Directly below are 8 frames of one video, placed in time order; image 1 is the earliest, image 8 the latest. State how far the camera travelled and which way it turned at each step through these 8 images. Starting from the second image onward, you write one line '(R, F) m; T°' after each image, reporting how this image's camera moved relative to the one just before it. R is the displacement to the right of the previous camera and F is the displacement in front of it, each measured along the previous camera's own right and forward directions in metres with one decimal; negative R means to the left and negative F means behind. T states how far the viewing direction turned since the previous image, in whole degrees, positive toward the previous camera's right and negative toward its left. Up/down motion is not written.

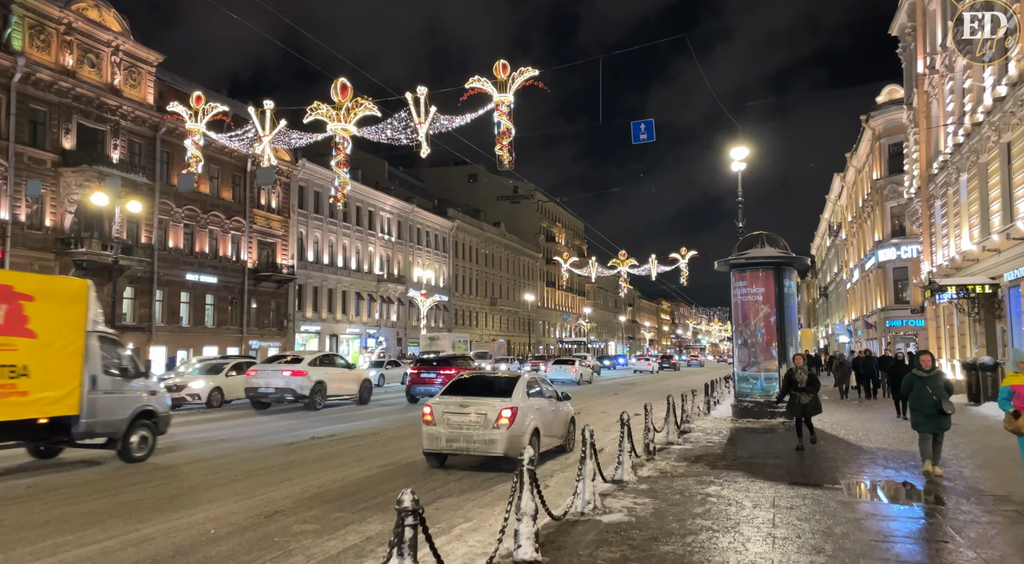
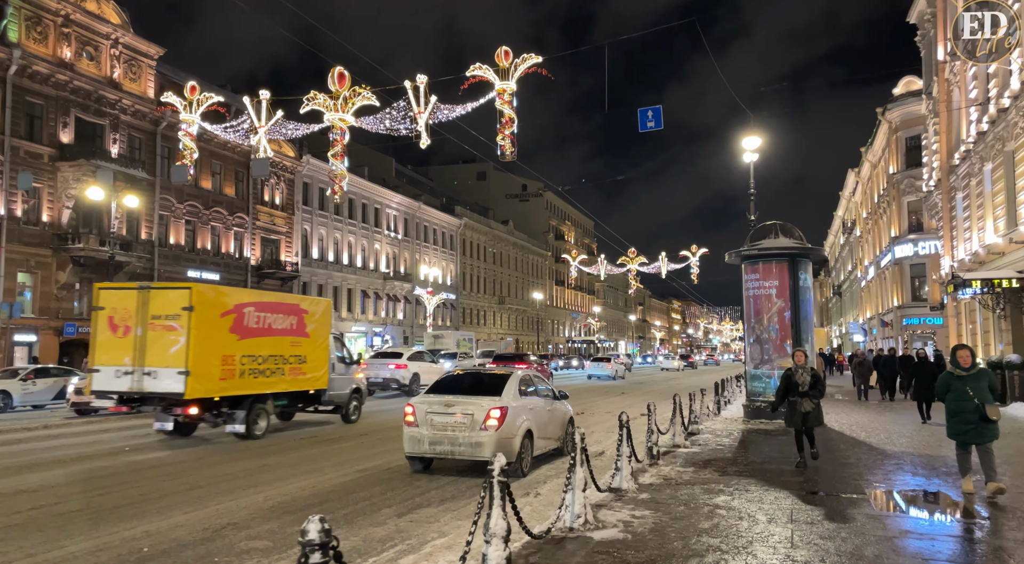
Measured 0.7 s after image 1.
(+0.3, +0.9) m; -1°
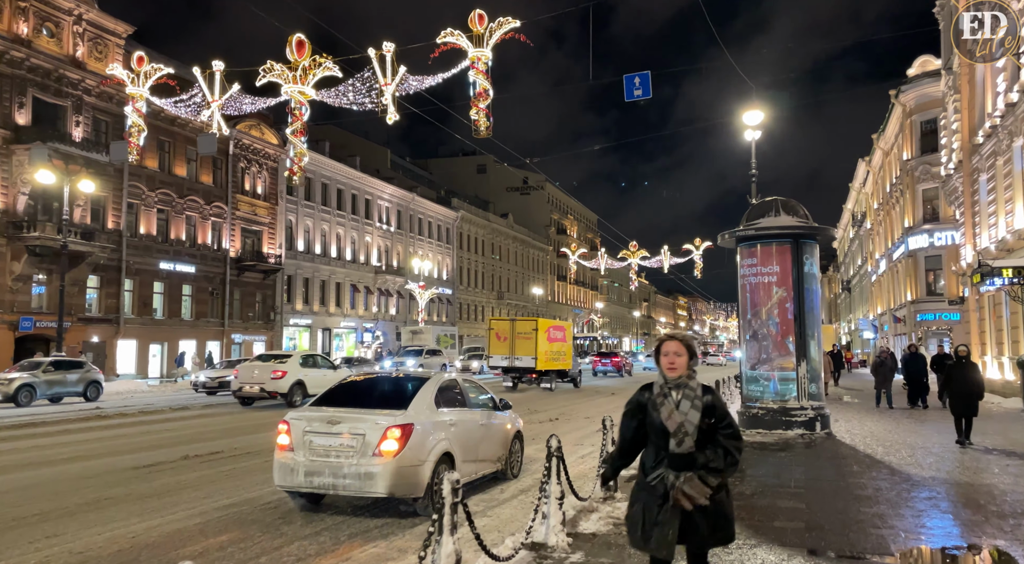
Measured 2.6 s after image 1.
(+0.9, +2.4) m; -1°
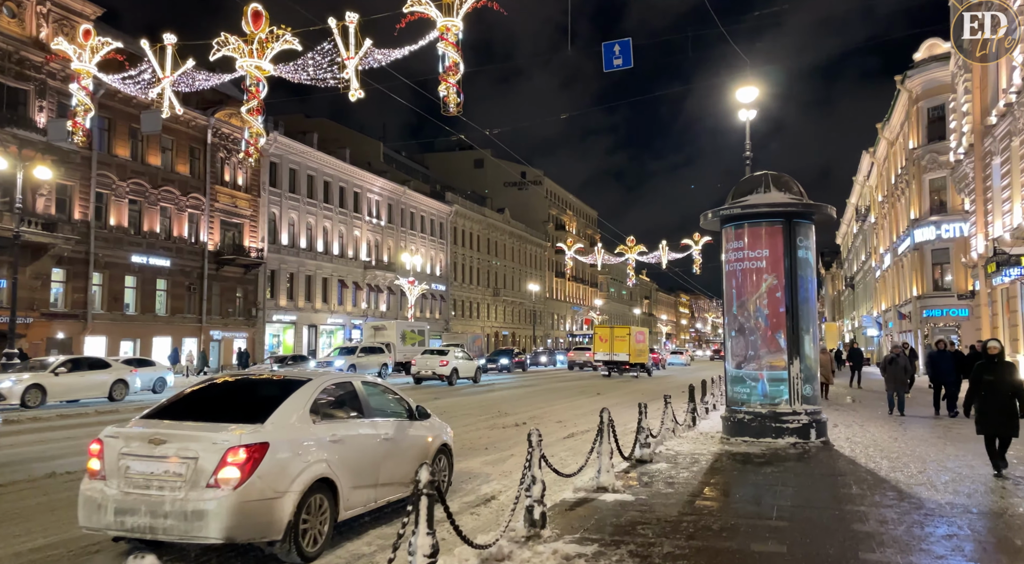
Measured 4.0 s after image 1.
(+0.8, +1.8) m; 0°
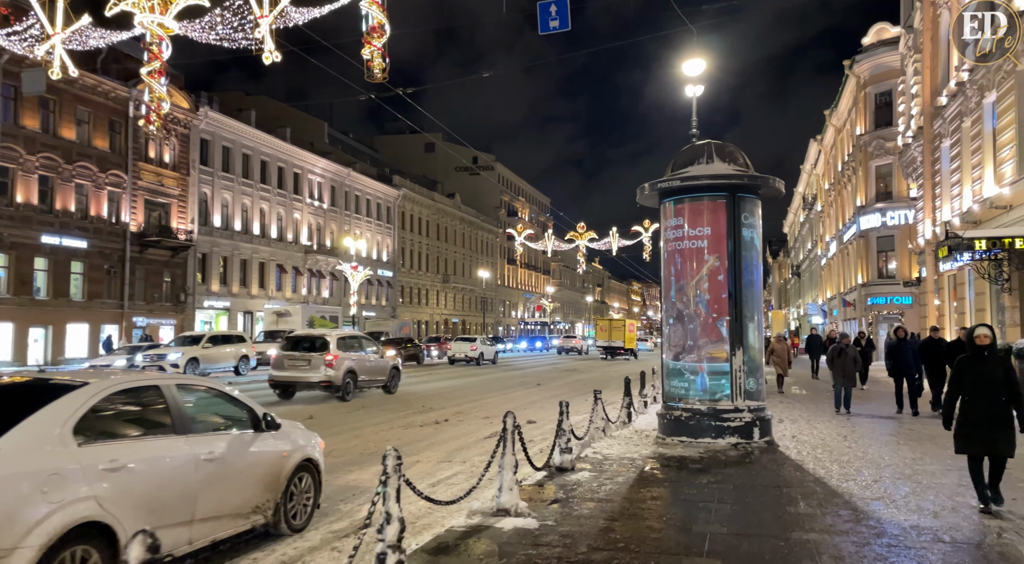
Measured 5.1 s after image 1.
(+0.6, +1.5) m; +3°
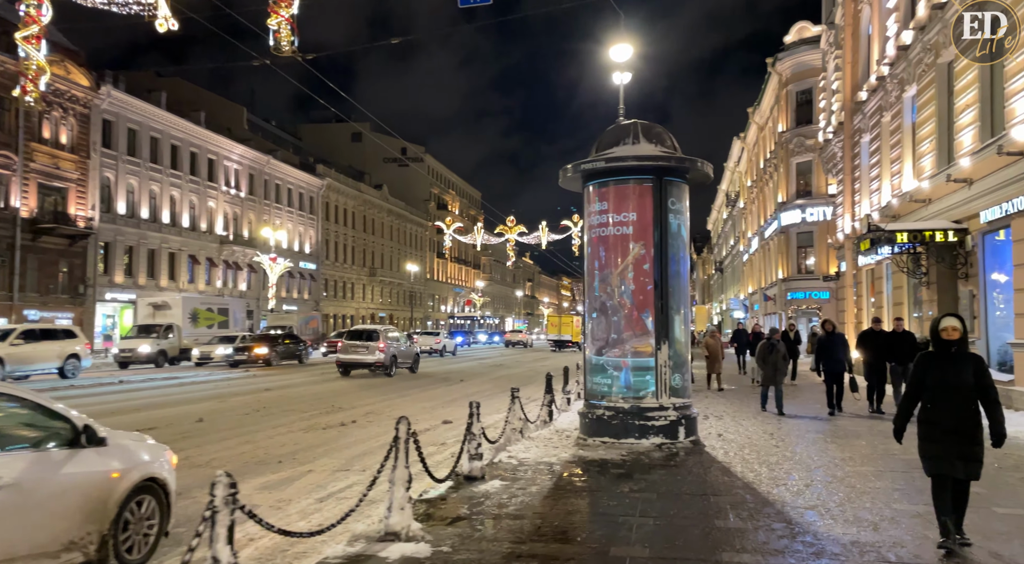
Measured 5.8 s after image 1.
(+0.3, +0.9) m; +5°
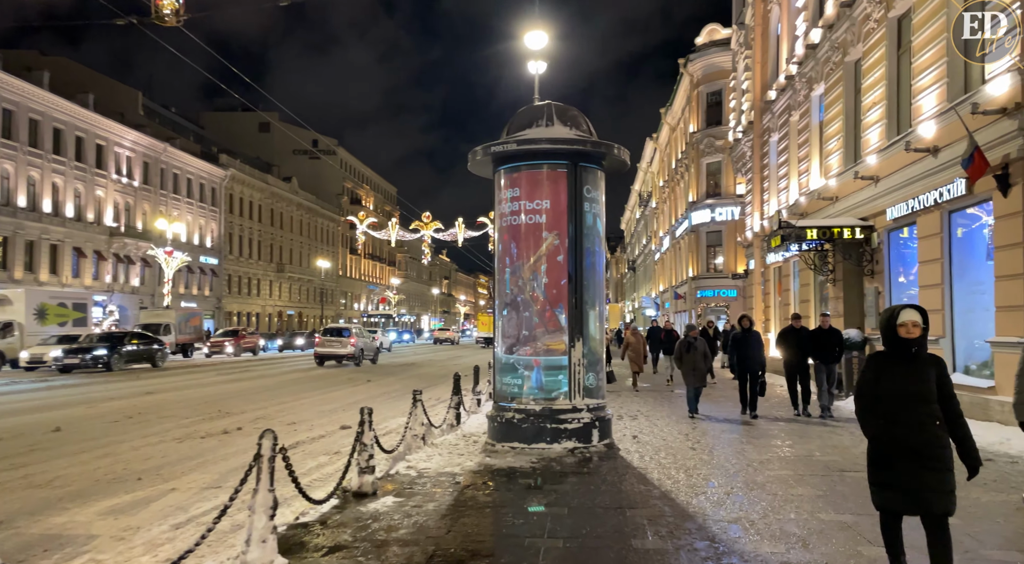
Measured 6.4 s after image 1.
(+0.2, +0.8) m; +6°
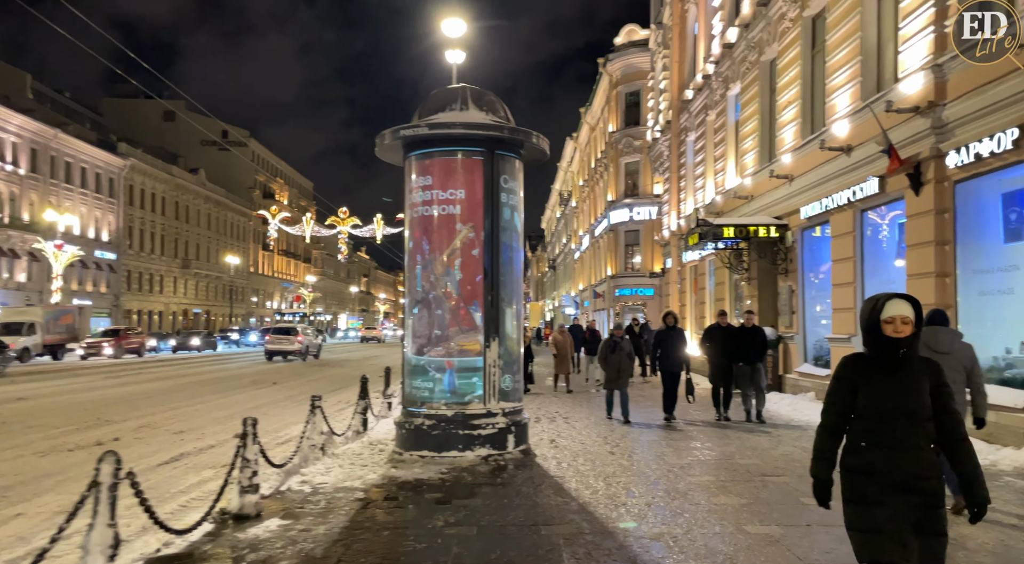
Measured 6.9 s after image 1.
(+0.1, +0.7) m; +6°
